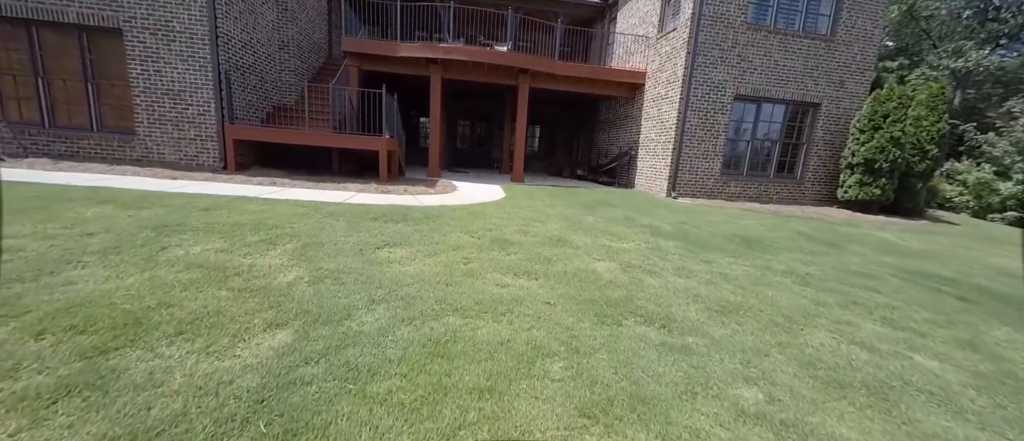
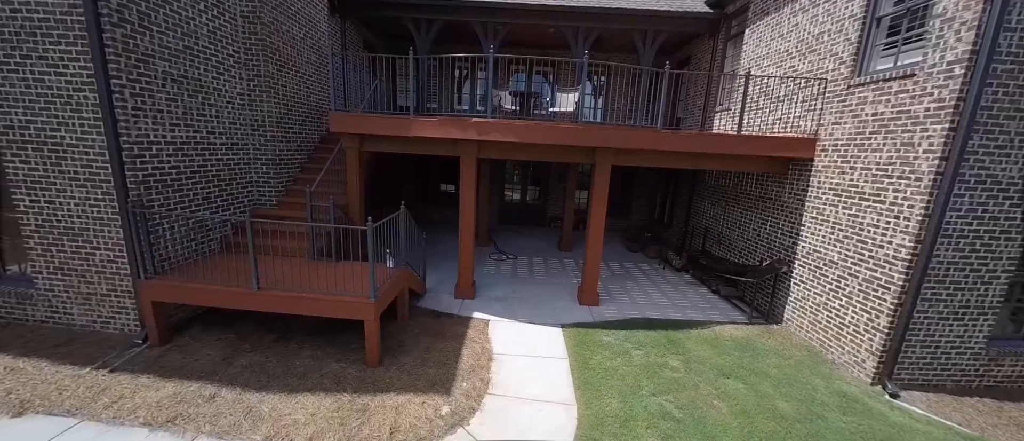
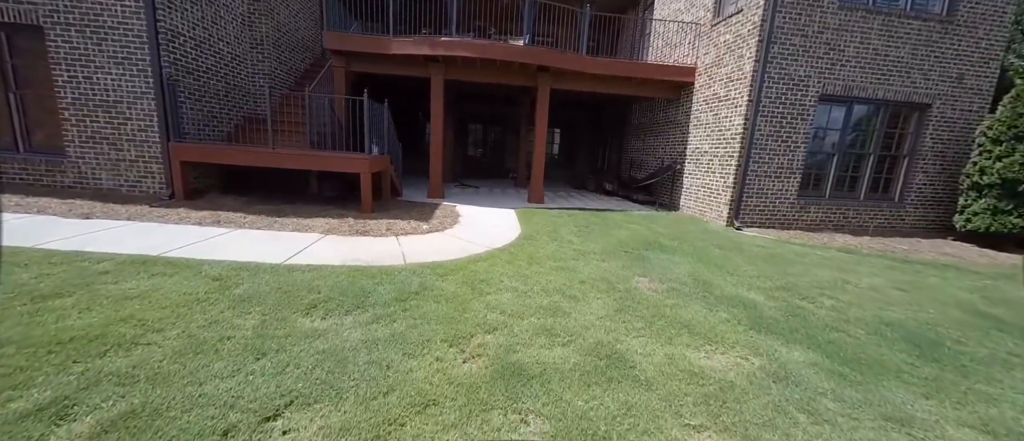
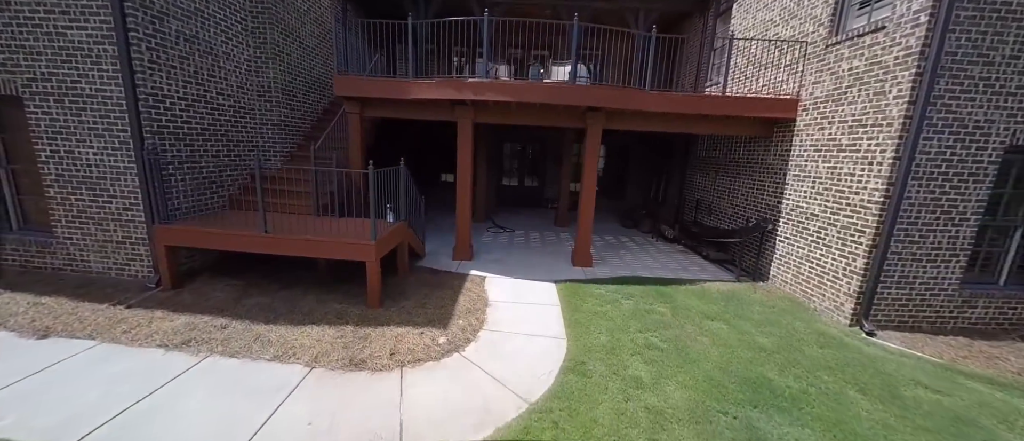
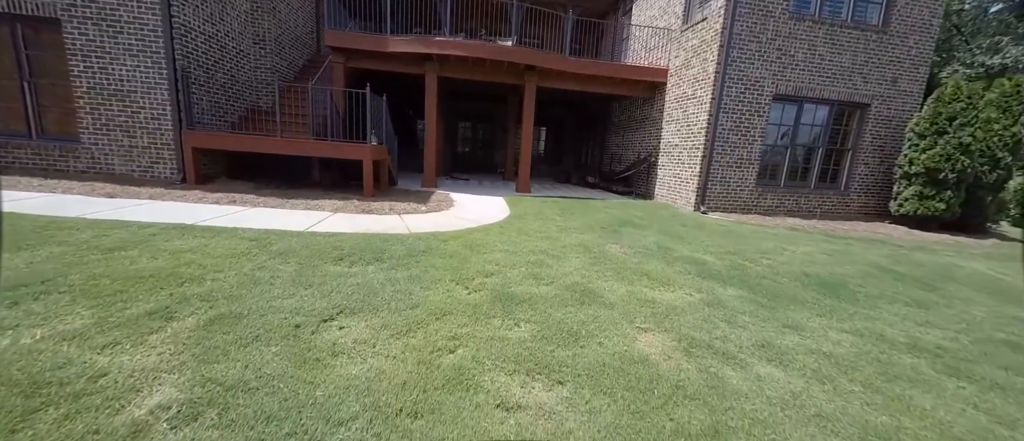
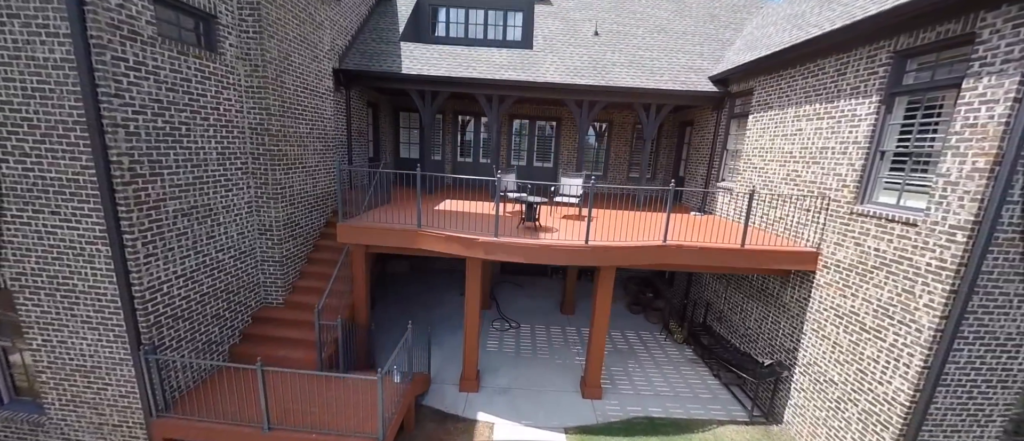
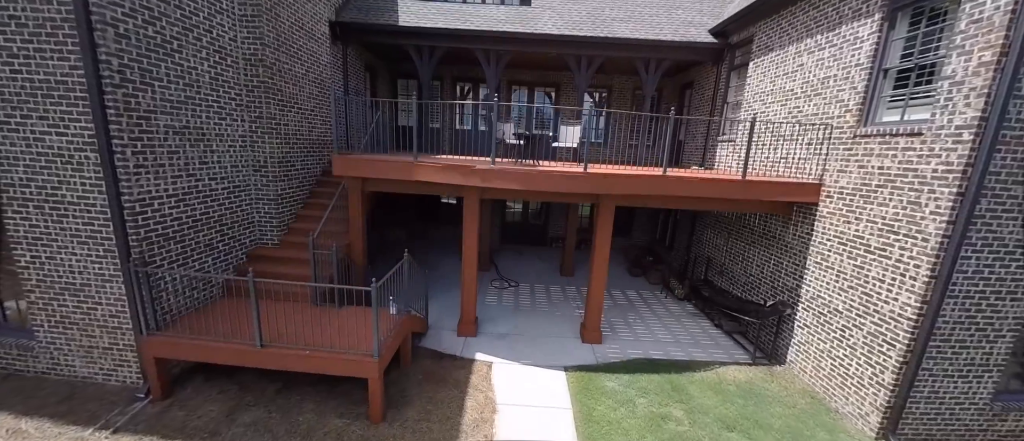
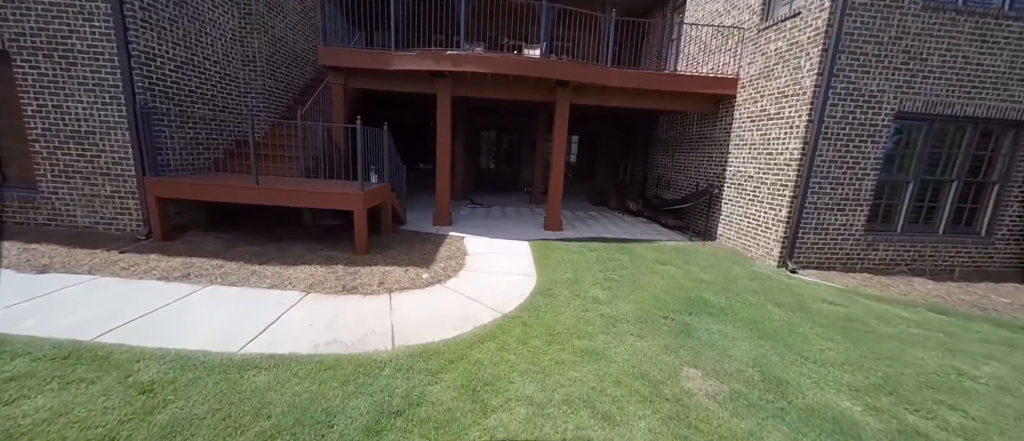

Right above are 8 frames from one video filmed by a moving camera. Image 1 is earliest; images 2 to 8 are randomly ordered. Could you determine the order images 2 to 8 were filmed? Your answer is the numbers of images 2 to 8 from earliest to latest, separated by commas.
5, 3, 8, 4, 2, 7, 6
